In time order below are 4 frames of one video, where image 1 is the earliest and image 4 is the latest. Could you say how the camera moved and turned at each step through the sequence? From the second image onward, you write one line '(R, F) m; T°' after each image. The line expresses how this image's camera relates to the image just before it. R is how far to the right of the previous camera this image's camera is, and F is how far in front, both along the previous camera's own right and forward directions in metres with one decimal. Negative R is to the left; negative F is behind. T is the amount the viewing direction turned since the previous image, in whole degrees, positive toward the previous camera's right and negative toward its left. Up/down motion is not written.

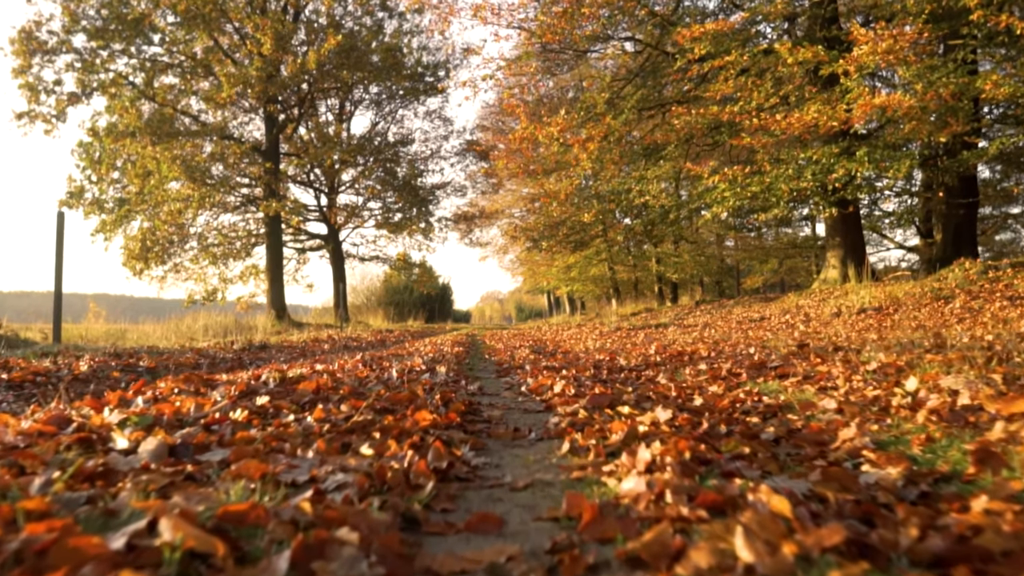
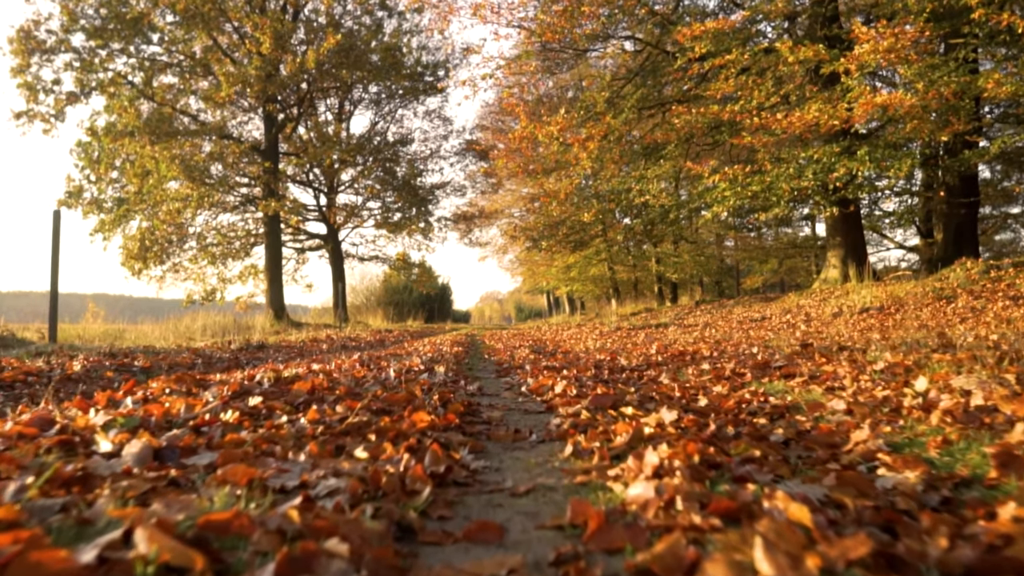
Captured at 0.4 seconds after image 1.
(0.0, +0.1) m; 0°
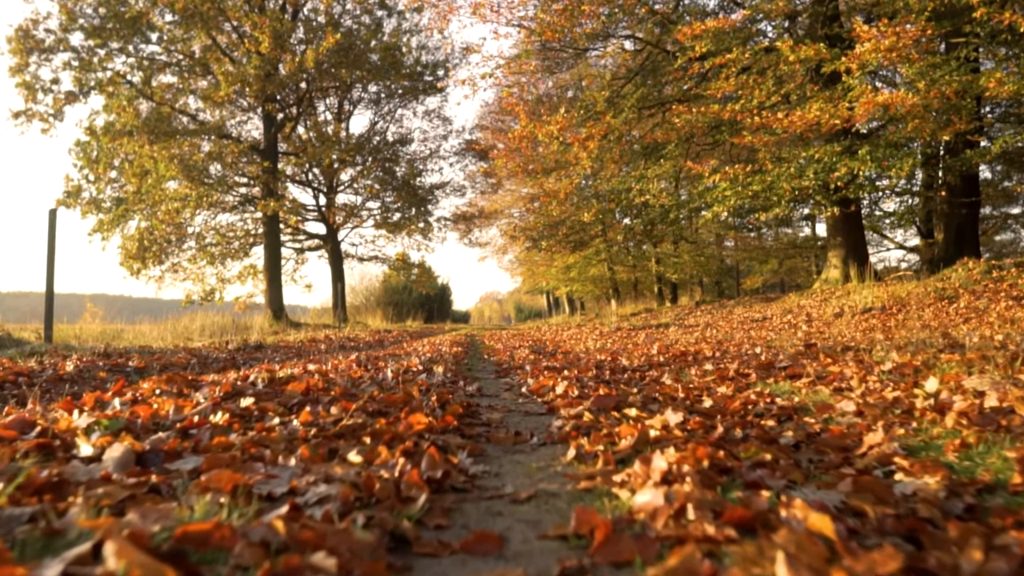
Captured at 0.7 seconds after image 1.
(0.0, +0.1) m; 0°
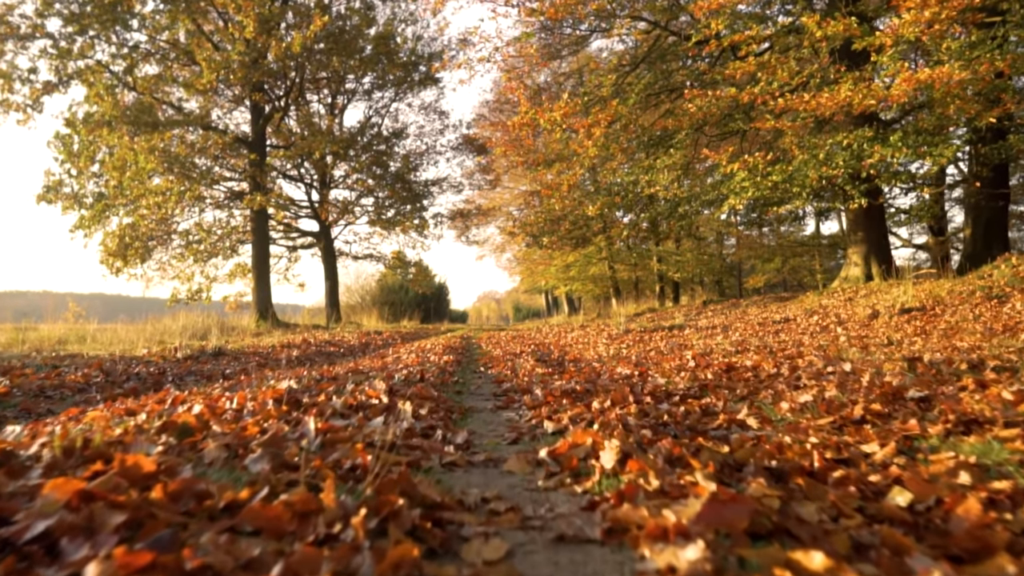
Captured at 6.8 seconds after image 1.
(-0.1, +1.9) m; 0°
